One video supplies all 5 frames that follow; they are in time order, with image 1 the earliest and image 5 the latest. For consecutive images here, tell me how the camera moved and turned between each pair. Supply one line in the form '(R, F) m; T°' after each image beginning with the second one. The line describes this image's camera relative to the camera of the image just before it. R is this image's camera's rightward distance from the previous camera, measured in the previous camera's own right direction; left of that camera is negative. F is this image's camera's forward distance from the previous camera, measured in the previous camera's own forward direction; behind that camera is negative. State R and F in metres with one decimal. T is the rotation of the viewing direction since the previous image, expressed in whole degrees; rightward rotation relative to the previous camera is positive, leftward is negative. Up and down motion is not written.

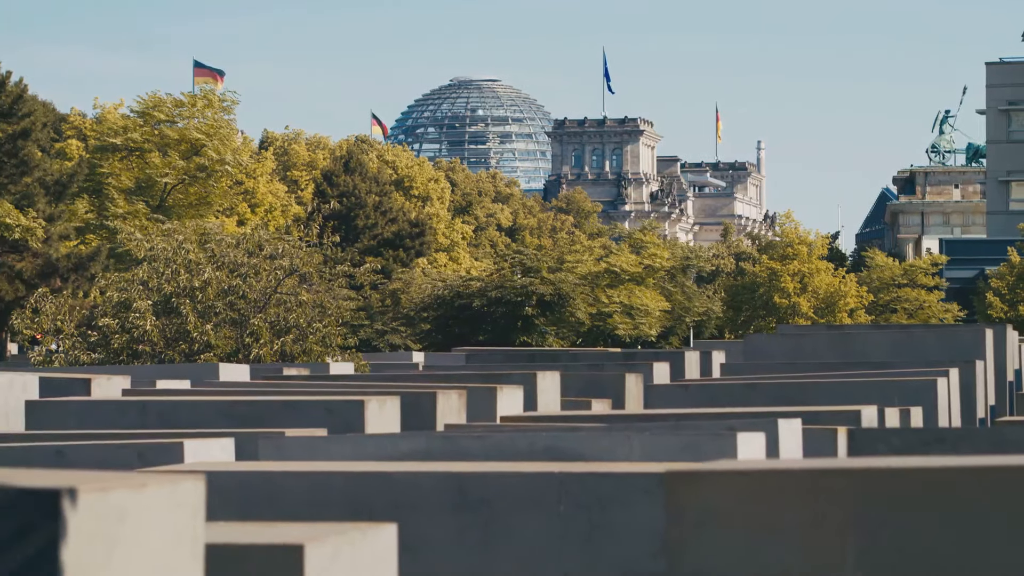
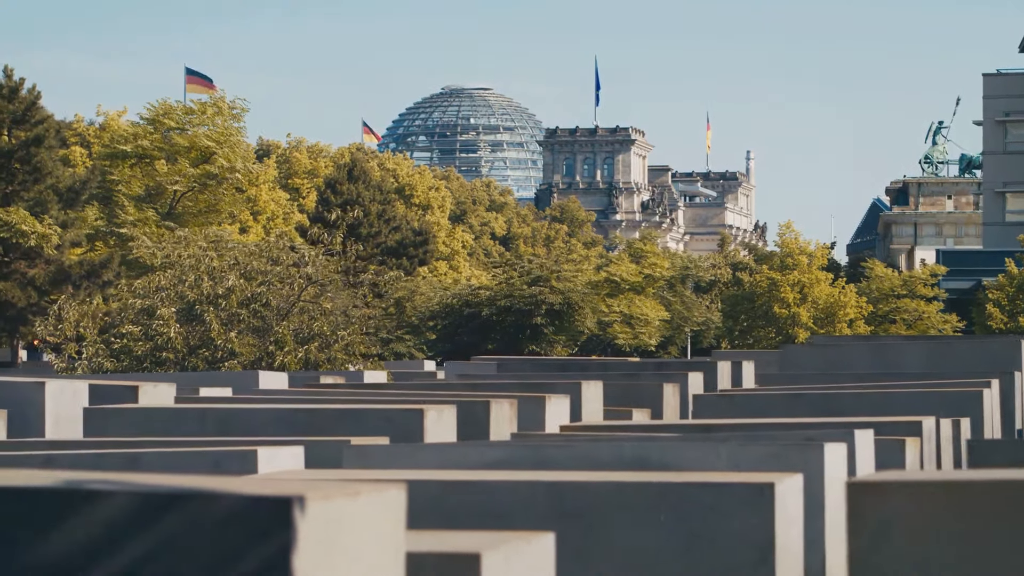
(-0.5, 0.0) m; 0°
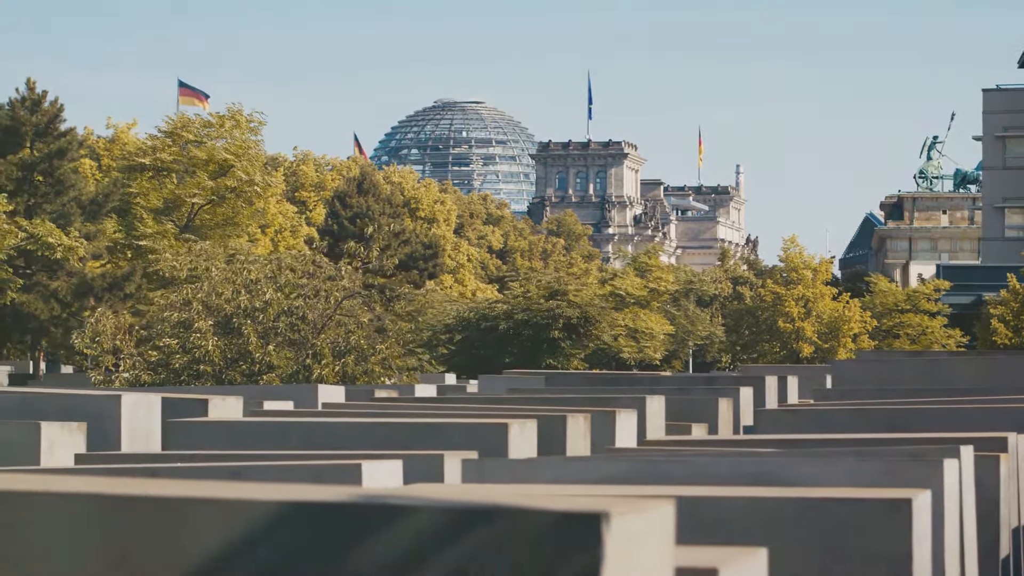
(-0.7, -0.1) m; 0°
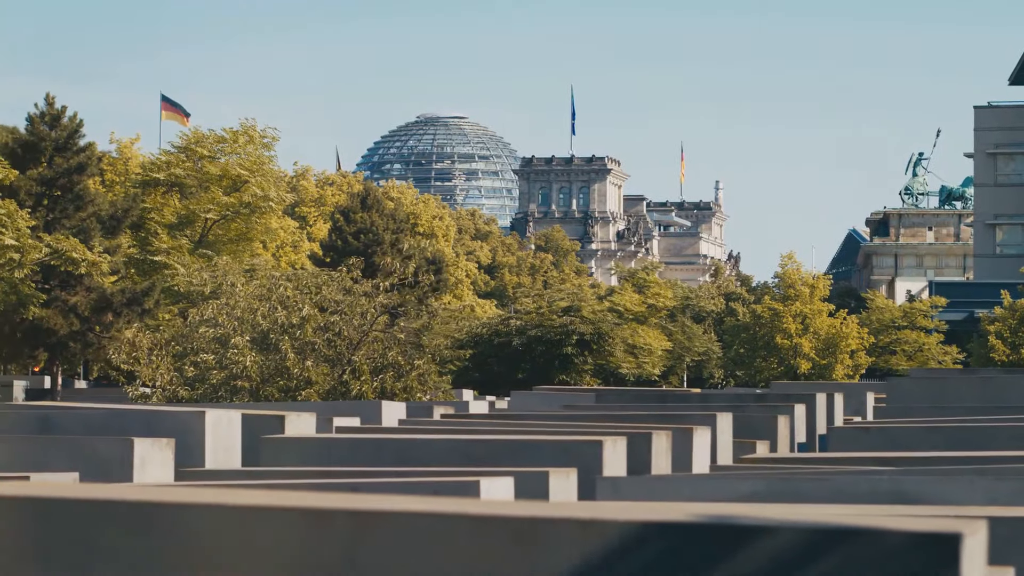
(-0.8, -0.1) m; 0°
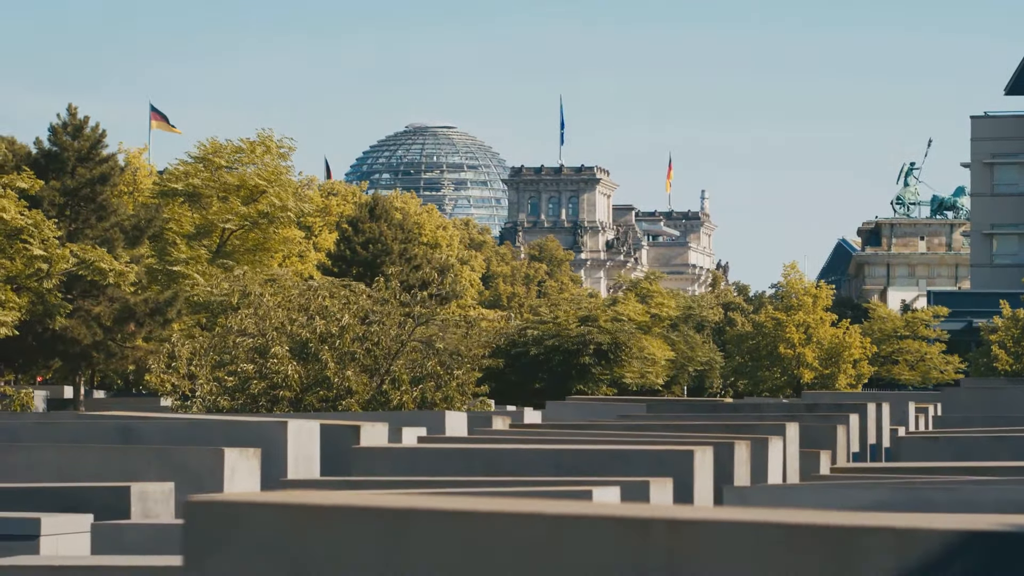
(-0.8, -0.1) m; 0°
